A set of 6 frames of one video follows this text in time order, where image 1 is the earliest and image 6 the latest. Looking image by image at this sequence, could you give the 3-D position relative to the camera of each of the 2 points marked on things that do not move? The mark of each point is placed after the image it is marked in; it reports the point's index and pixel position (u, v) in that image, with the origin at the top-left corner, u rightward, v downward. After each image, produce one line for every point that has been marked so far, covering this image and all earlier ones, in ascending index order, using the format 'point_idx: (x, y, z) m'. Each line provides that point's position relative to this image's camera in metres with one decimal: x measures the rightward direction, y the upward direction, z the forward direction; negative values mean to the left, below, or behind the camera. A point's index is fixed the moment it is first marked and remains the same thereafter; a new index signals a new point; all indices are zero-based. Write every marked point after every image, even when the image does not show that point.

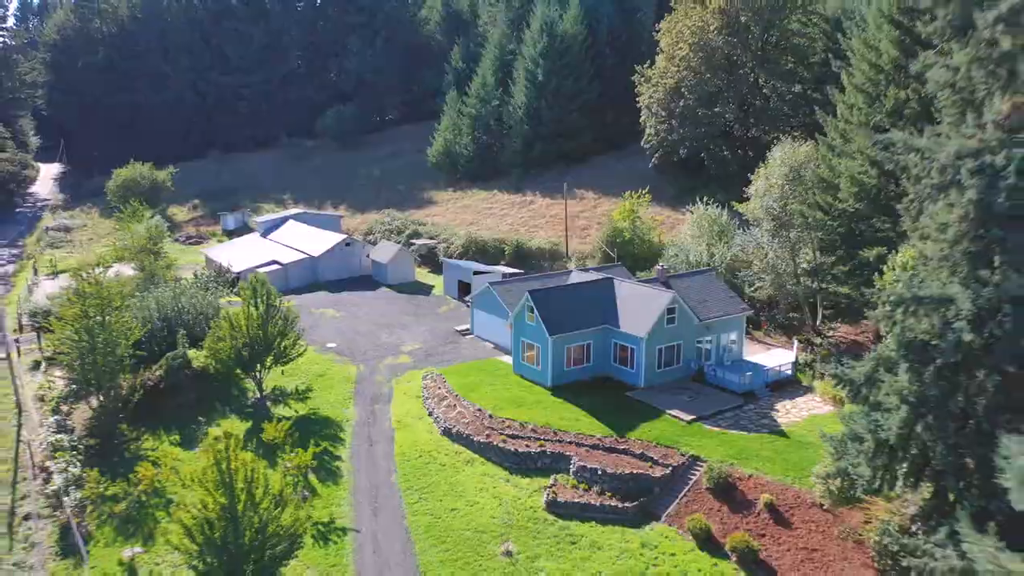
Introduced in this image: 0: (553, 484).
0: (+1.1, -5.4, +16.7) m
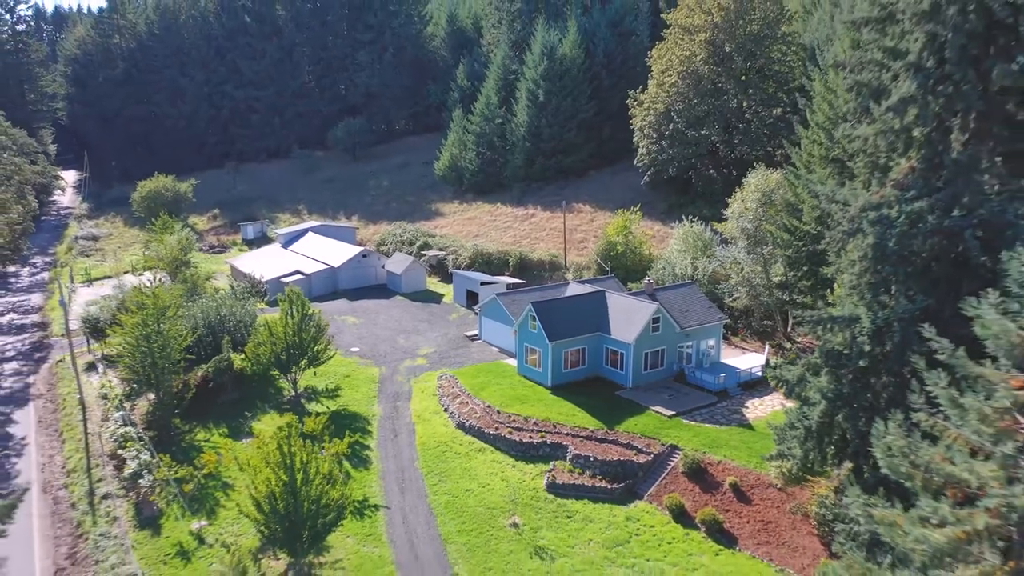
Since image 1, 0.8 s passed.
0: (+1.3, -5.9, +19.6) m
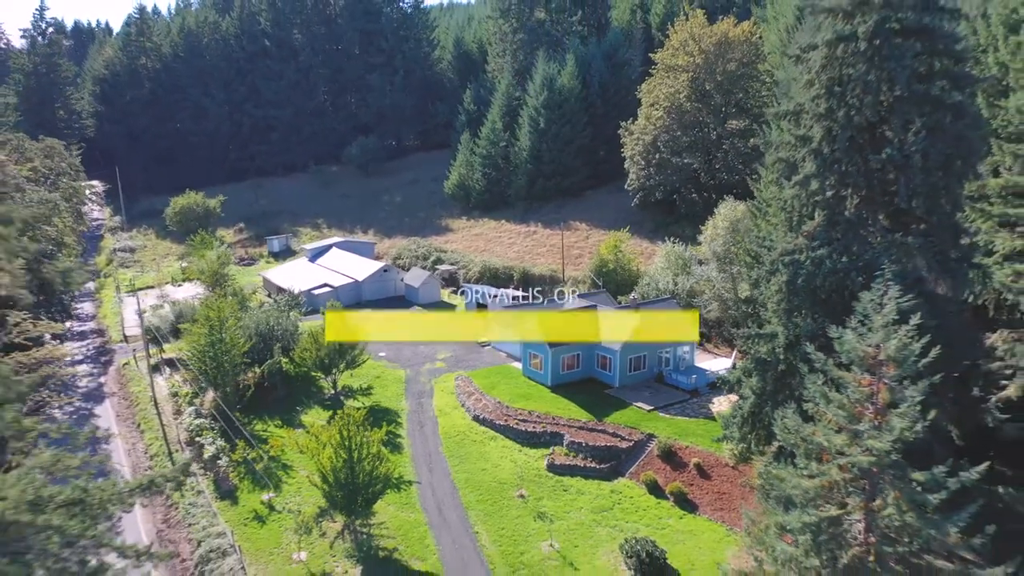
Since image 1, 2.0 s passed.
0: (+1.6, -6.5, +24.0) m
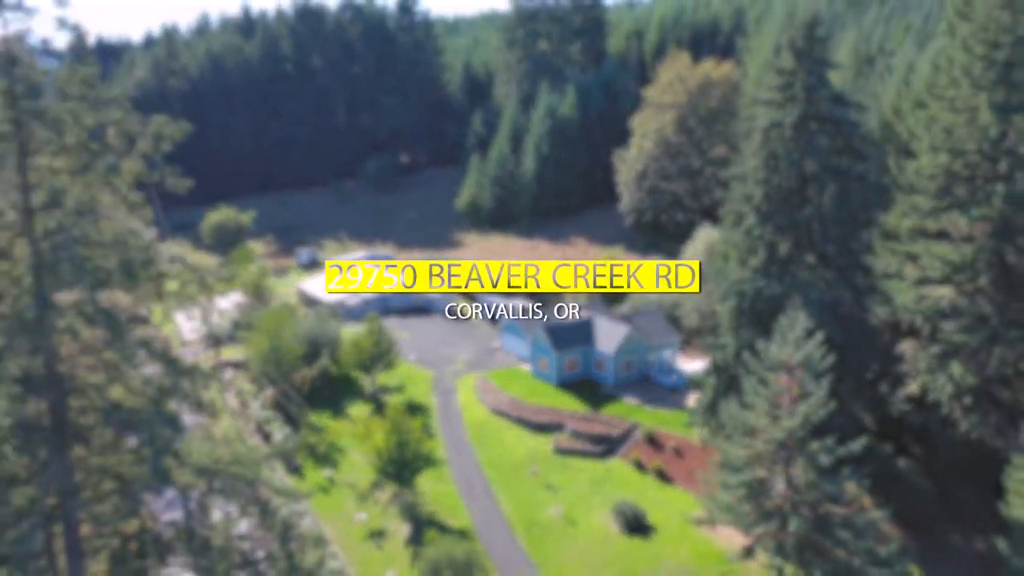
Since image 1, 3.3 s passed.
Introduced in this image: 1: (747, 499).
0: (+2.2, -7.3, +29.5) m
1: (+7.5, -6.7, +19.3) m
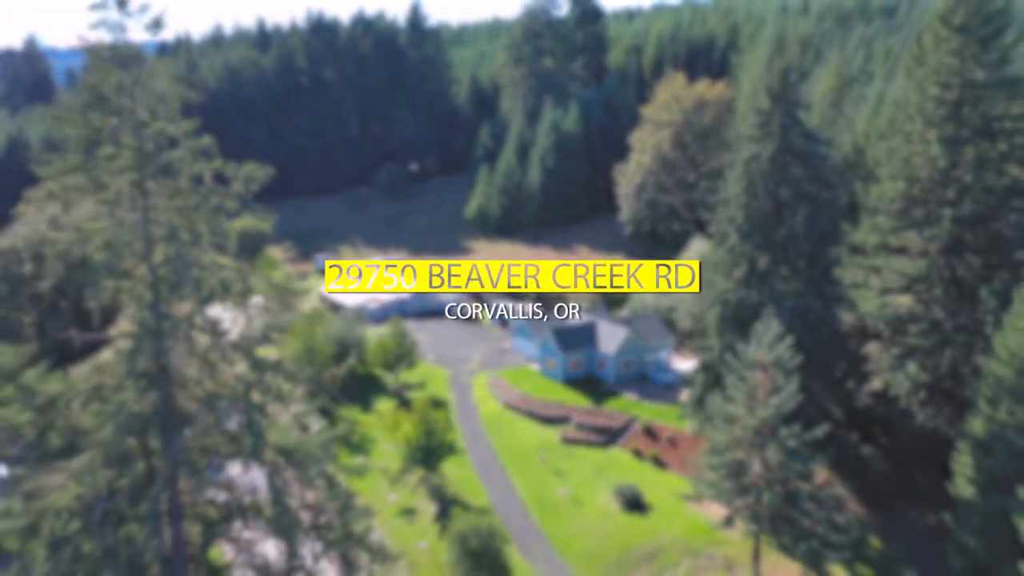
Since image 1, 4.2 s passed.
0: (+2.8, -7.8, +33.0) m
1: (+8.2, -7.2, +22.8) m
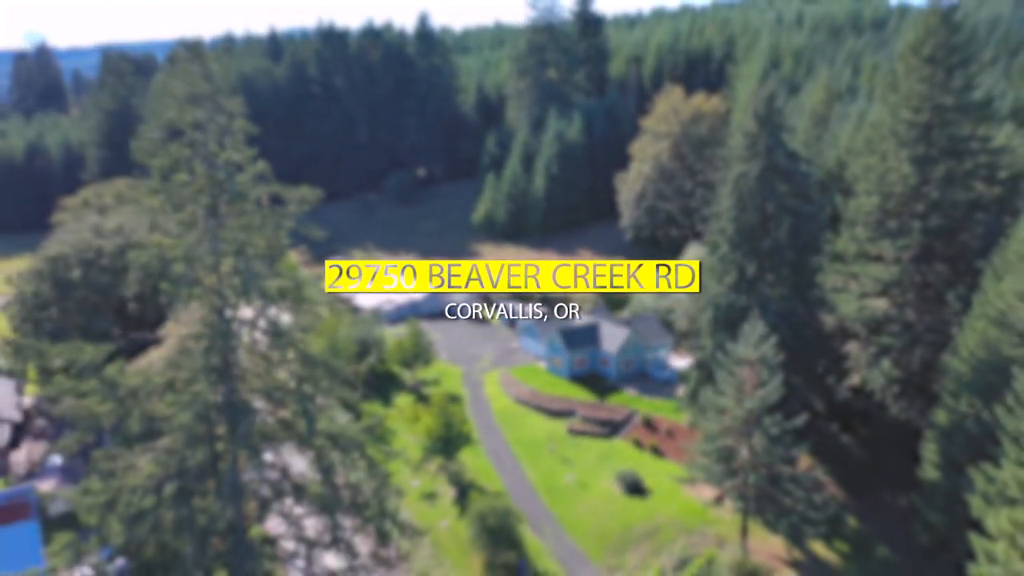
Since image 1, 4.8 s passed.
0: (+3.4, -8.0, +35.8) m
1: (+8.8, -7.4, +25.6) m
